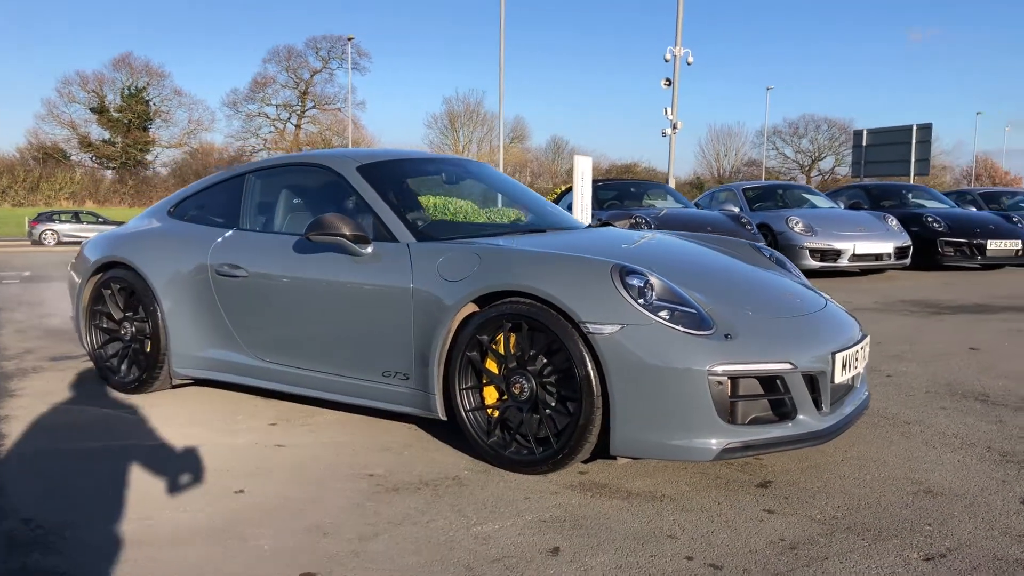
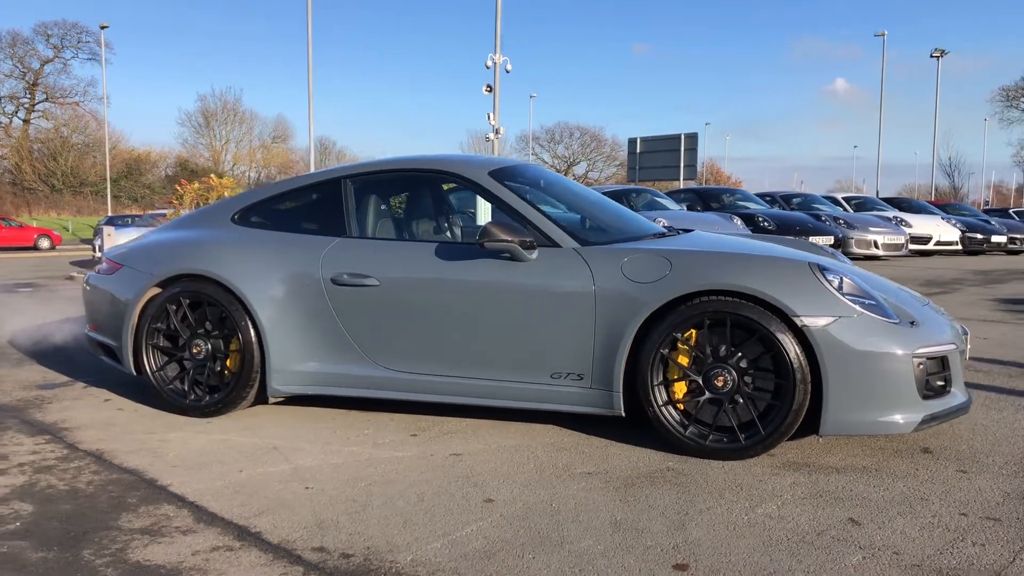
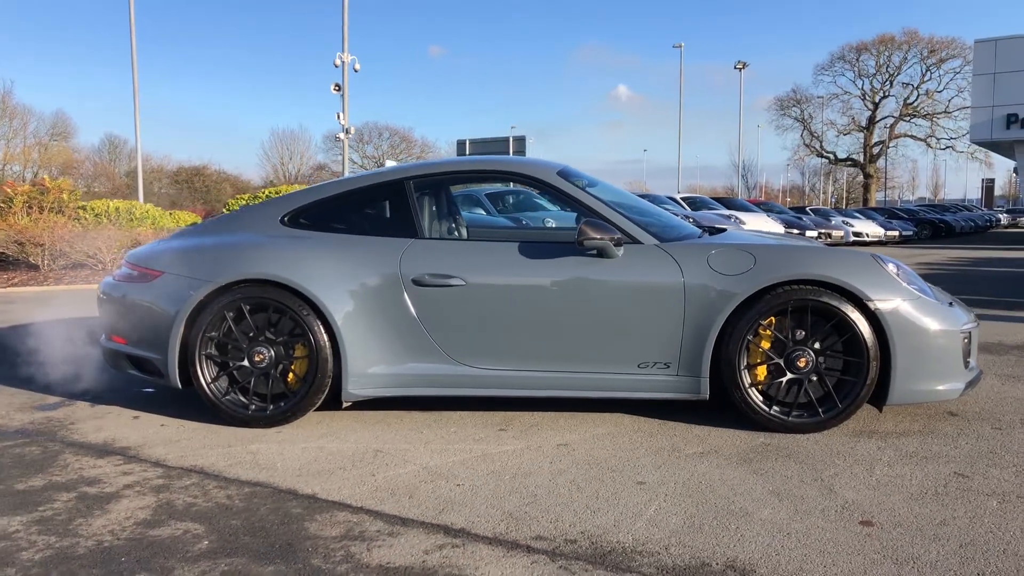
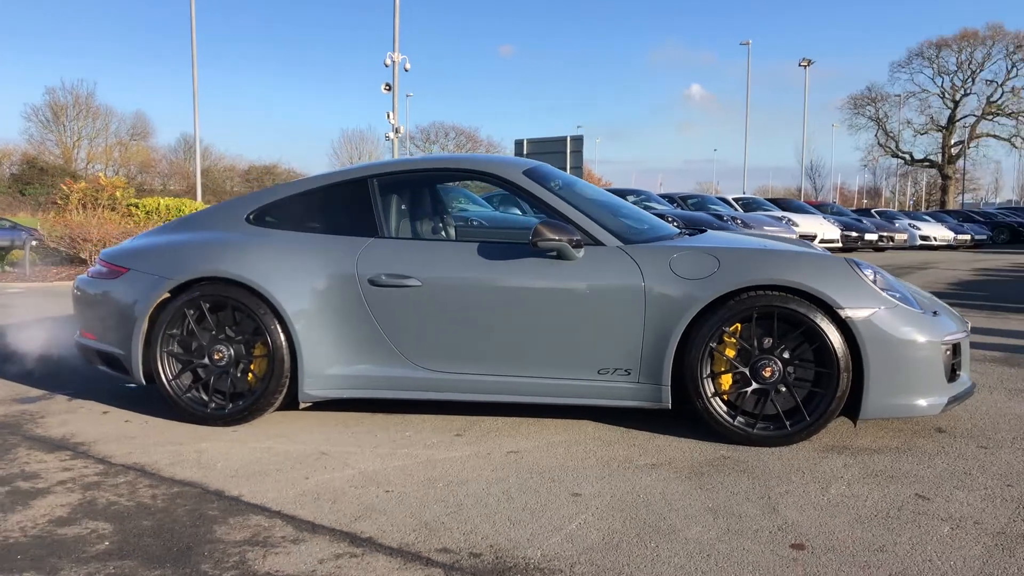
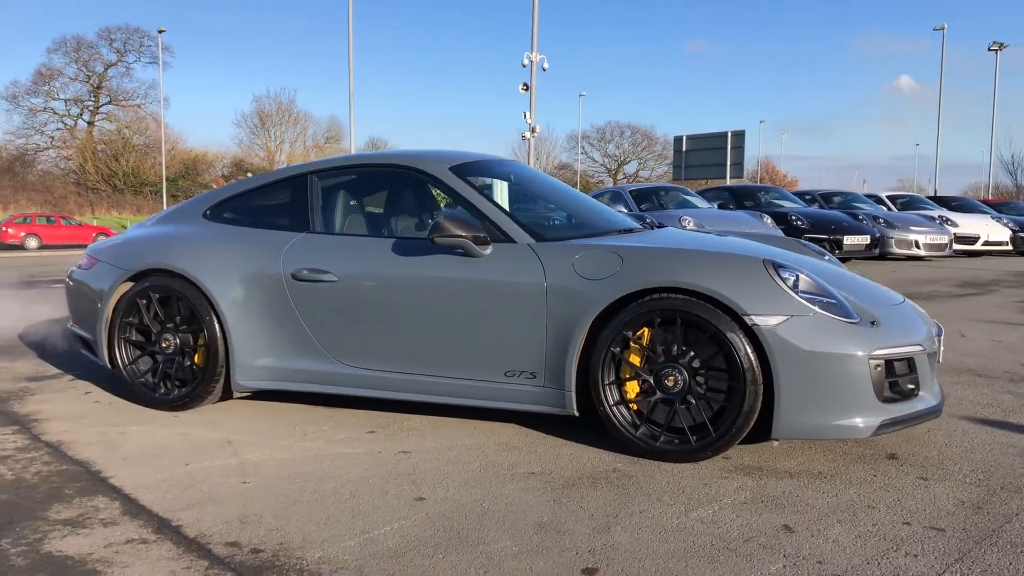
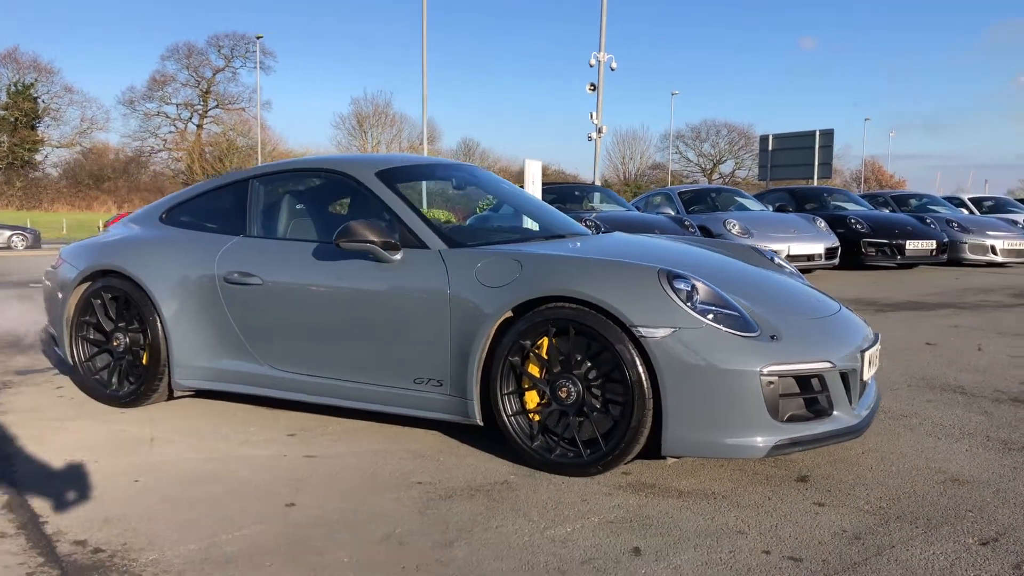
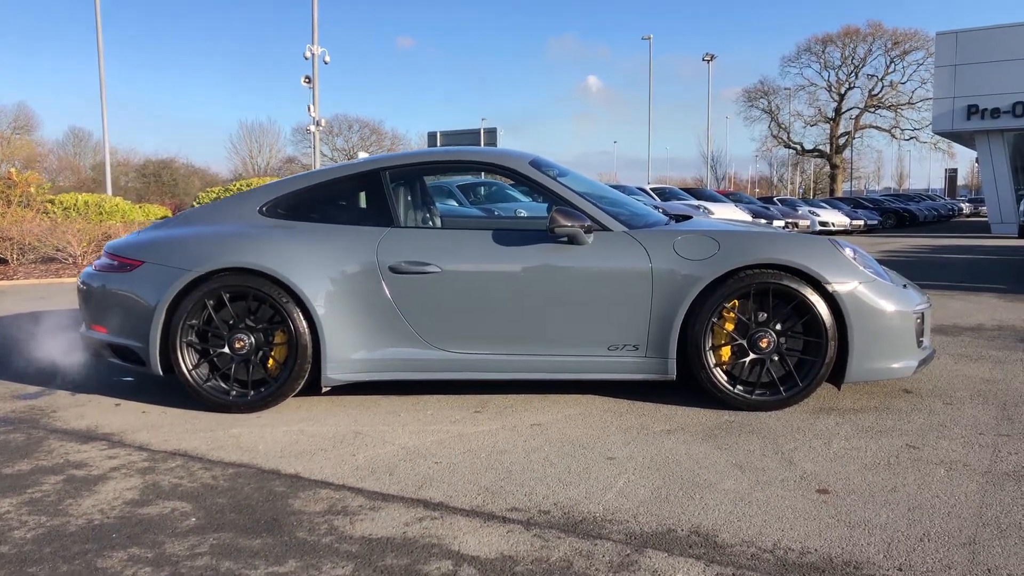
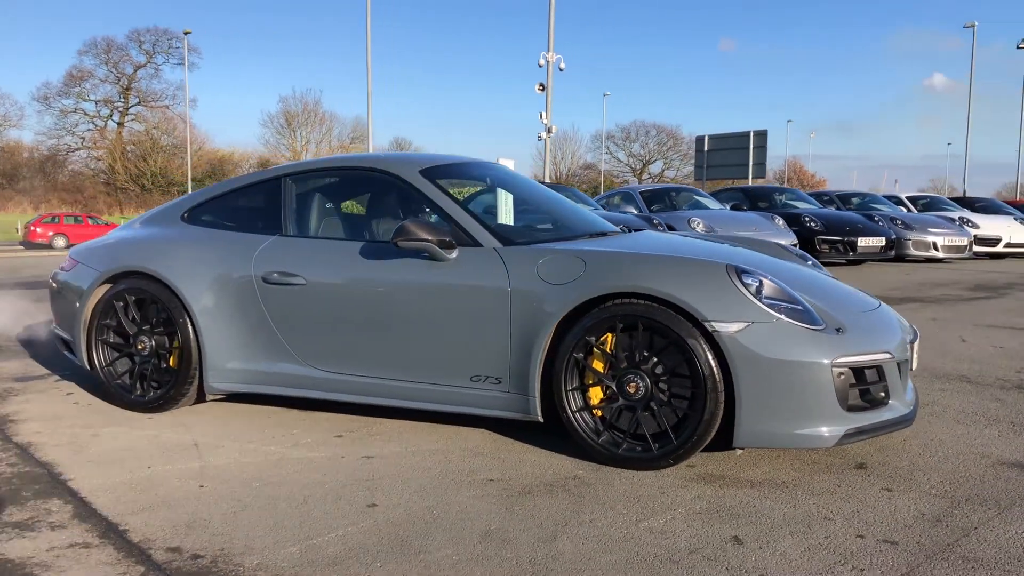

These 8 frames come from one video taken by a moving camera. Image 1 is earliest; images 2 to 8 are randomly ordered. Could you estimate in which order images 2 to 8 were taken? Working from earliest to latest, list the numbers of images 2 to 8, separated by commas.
6, 8, 5, 2, 4, 3, 7
